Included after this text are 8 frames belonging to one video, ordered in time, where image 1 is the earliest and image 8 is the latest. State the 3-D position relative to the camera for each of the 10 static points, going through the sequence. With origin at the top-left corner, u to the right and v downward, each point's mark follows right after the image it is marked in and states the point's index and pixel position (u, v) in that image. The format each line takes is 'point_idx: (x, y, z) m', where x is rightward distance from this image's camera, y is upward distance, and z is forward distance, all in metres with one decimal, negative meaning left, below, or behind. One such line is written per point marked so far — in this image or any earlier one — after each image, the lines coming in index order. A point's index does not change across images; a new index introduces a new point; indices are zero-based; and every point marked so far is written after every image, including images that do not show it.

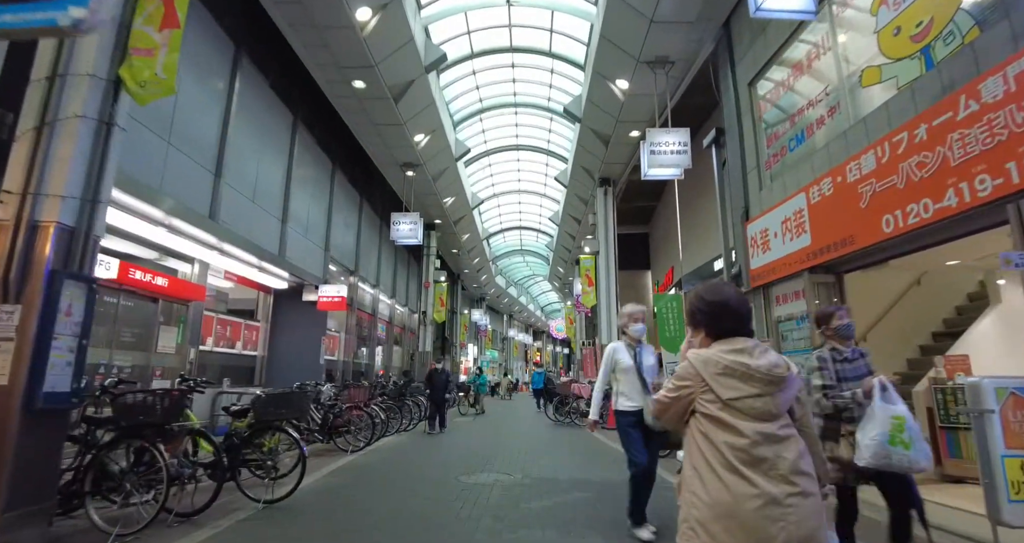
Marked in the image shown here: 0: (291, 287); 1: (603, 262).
0: (-4.4, -0.3, +11.1) m
1: (+2.3, +0.3, +14.1) m
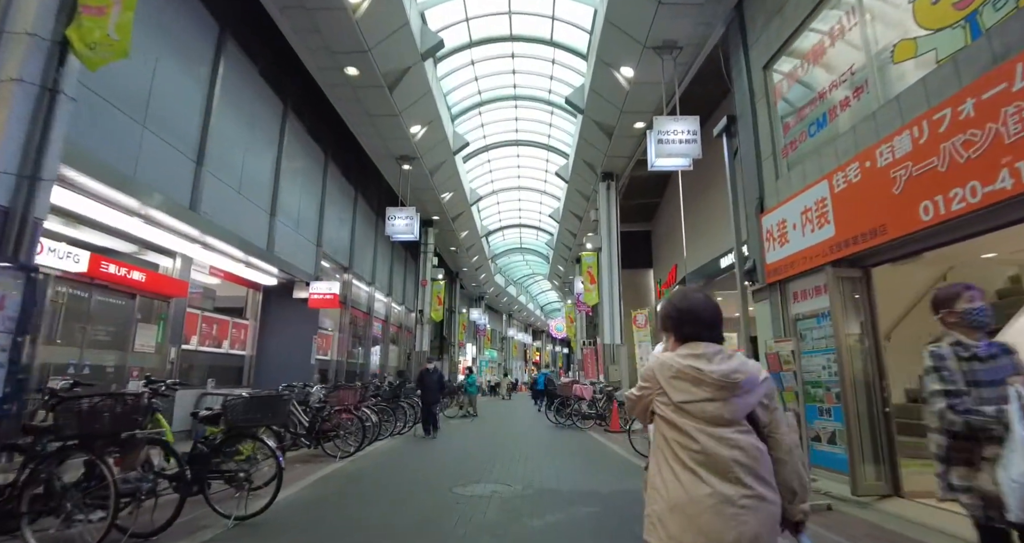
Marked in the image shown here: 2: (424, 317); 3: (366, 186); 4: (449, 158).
0: (-4.4, -0.2, +10.7) m
1: (+2.3, +0.3, +13.7) m
2: (-3.0, -1.5, +18.8) m
3: (-3.8, +2.2, +14.5) m
4: (-1.6, +2.8, +13.9) m
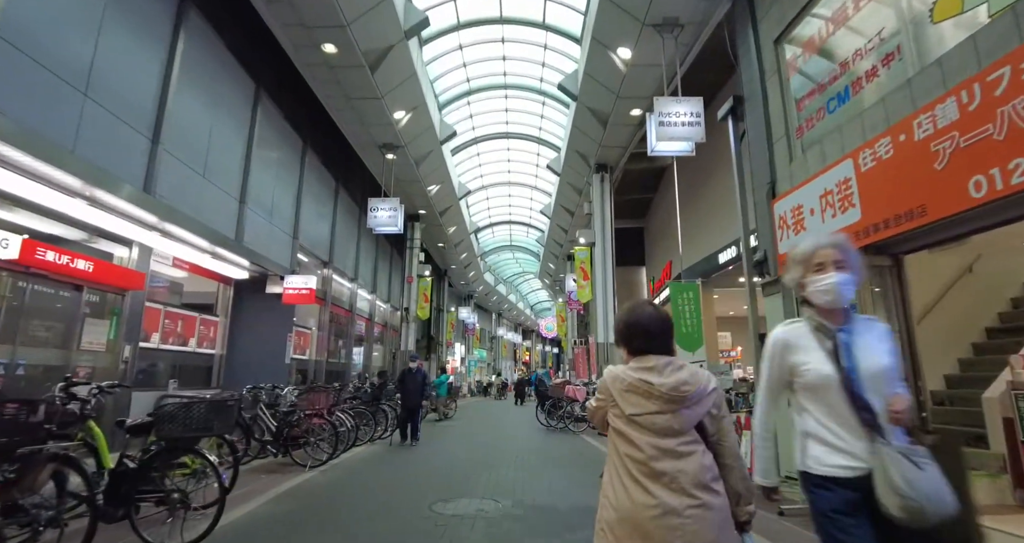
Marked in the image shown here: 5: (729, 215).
0: (-4.6, -0.1, +10.0) m
1: (+2.1, +0.4, +13.1) m
2: (-3.3, -1.4, +18.1) m
3: (-4.0, +2.4, +13.8) m
4: (-1.8, +2.9, +13.2) m
5: (+3.9, +1.0, +9.7) m
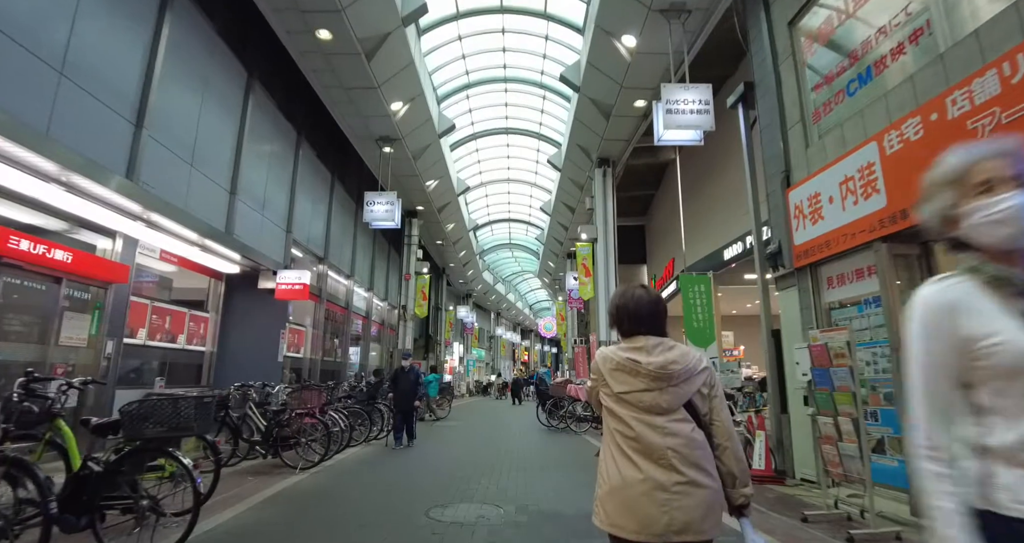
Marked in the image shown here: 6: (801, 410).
0: (-4.6, 0.0, +9.7) m
1: (+2.1, +0.5, +12.8) m
2: (-3.3, -1.3, +17.8) m
3: (-4.0, +2.5, +13.5) m
4: (-1.8, +3.0, +12.9) m
5: (+3.9, +1.1, +9.4) m
6: (+3.0, -1.4, +5.8) m
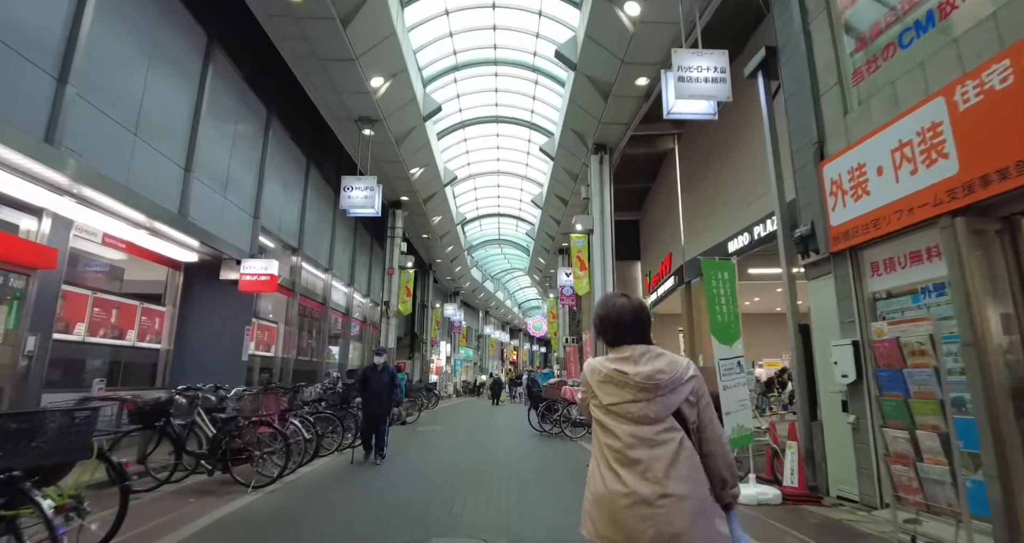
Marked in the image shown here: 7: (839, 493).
0: (-4.8, +0.1, +8.7) m
1: (+1.9, +0.6, +12.0) m
2: (-3.7, -1.2, +16.9) m
3: (-4.3, +2.6, +12.5) m
4: (-2.0, +3.2, +12.0) m
5: (+3.7, +1.2, +8.6) m
6: (+2.9, -1.3, +5.0) m
7: (+2.9, -1.9, +4.9) m
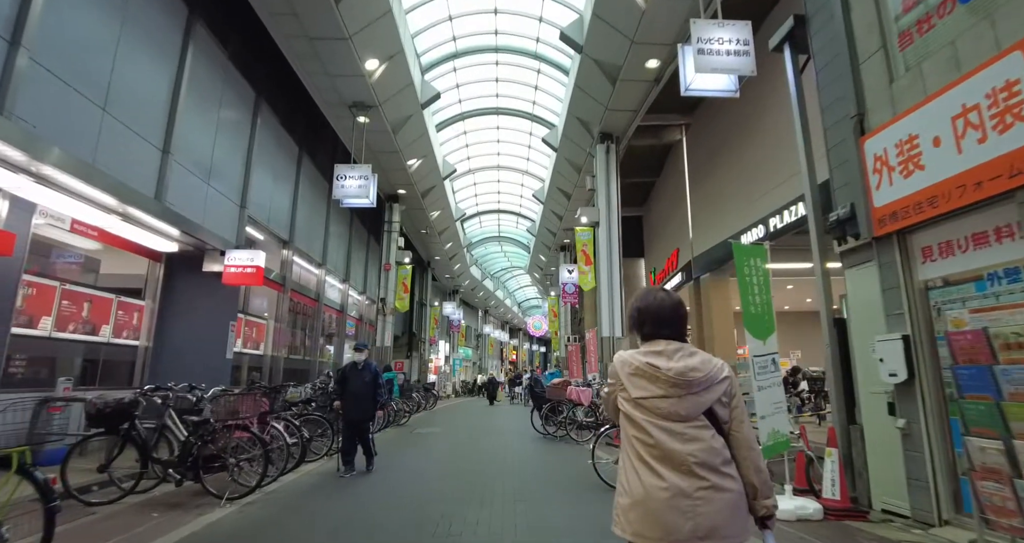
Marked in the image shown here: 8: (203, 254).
0: (-4.7, +0.3, +8.2) m
1: (+1.9, +0.7, +11.5) m
2: (-3.6, -1.0, +16.3) m
3: (-4.2, +2.7, +12.0) m
4: (-2.0, +3.3, +11.5) m
5: (+3.8, +1.3, +8.1) m
6: (+2.9, -1.2, +4.4) m
7: (+2.9, -1.8, +4.3) m
8: (-4.5, +0.3, +8.2) m
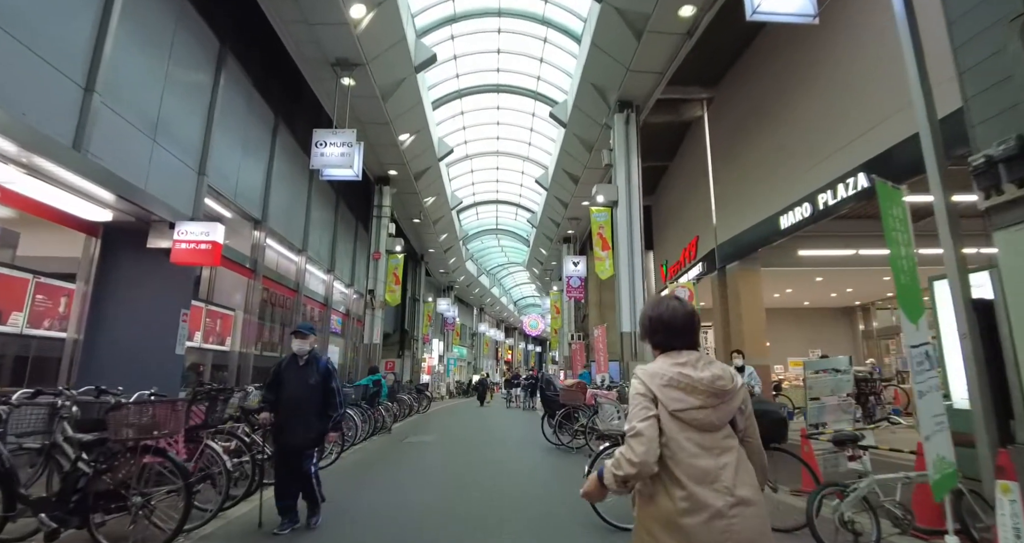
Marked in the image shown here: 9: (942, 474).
0: (-4.6, +0.5, +6.8) m
1: (+2.0, +1.0, +10.1) m
2: (-3.6, -0.8, +14.9) m
3: (-4.1, +3.0, +10.6) m
4: (-1.8, +3.5, +10.1) m
5: (+3.9, +1.6, +6.7) m
6: (+3.1, -0.9, +3.1) m
7: (+3.1, -1.6, +3.0) m
8: (-4.4, +0.5, +6.8) m
9: (+2.1, -1.0, +2.8) m
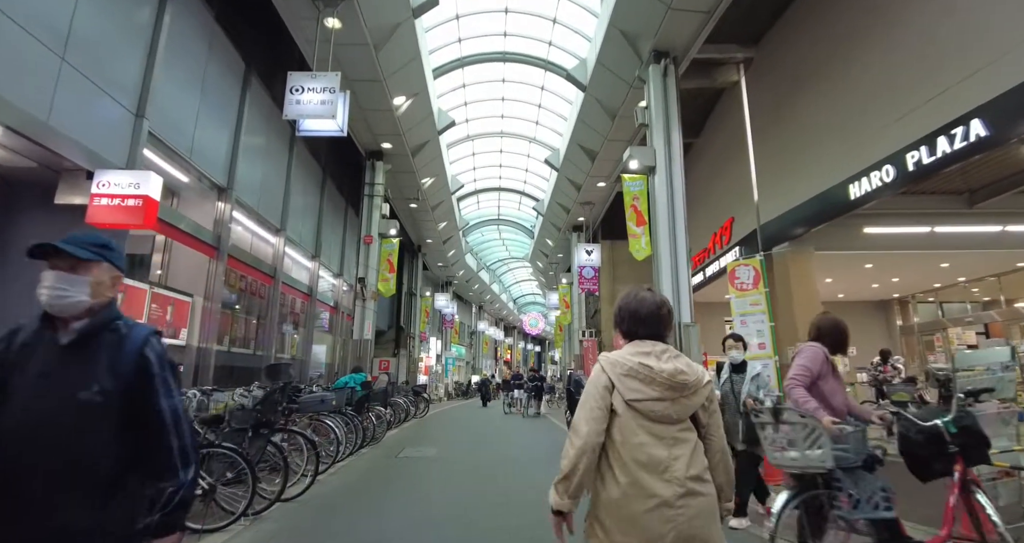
0: (-4.3, +0.8, +5.1) m
1: (+2.2, +1.3, +8.5) m
2: (-3.4, -0.5, +13.3) m
3: (-3.9, +3.3, +8.9) m
4: (-1.6, +3.8, +8.5) m
5: (+4.2, +1.9, +5.2) m
6: (+3.4, -0.6, +1.5) m
7: (+3.4, -1.3, +1.4) m
8: (-4.1, +0.8, +5.2) m
9: (+2.4, -0.7, +1.2) m
